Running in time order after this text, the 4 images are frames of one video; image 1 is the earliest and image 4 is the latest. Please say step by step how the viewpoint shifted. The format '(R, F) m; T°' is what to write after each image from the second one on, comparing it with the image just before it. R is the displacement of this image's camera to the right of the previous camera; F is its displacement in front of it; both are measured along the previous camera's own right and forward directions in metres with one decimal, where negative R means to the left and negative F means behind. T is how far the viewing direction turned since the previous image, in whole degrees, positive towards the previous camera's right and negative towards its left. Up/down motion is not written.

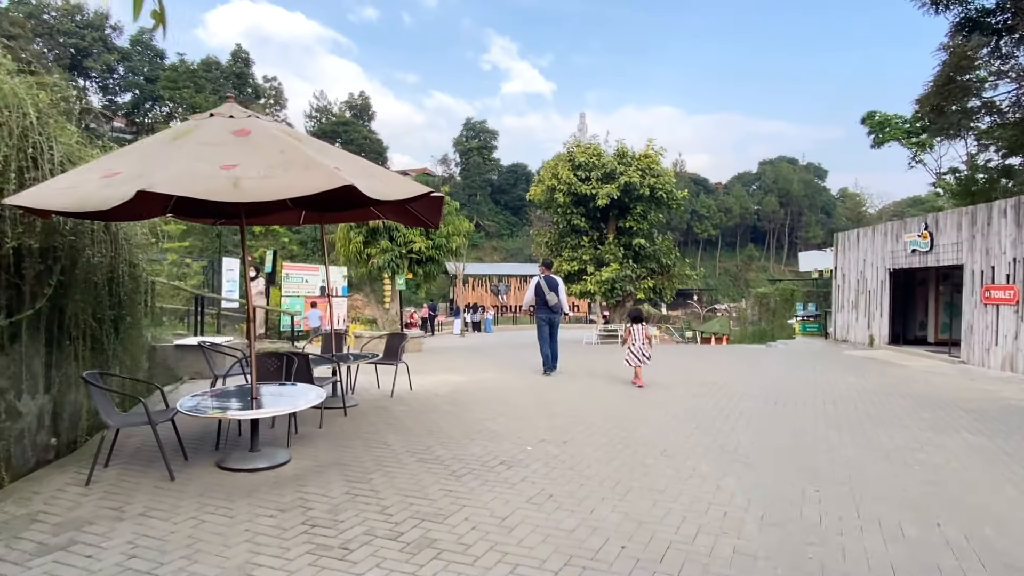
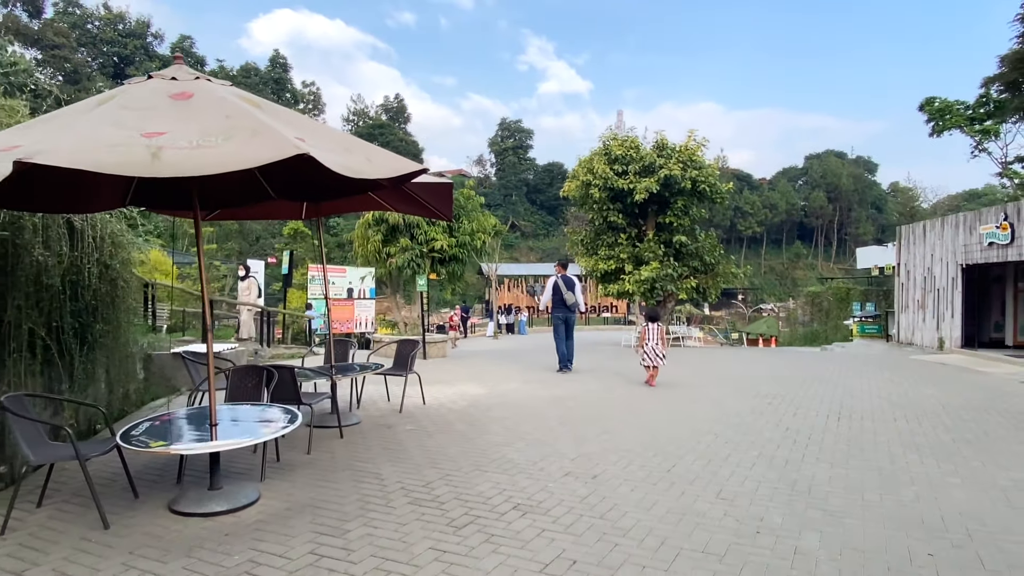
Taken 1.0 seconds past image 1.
(+0.2, +1.1) m; -3°
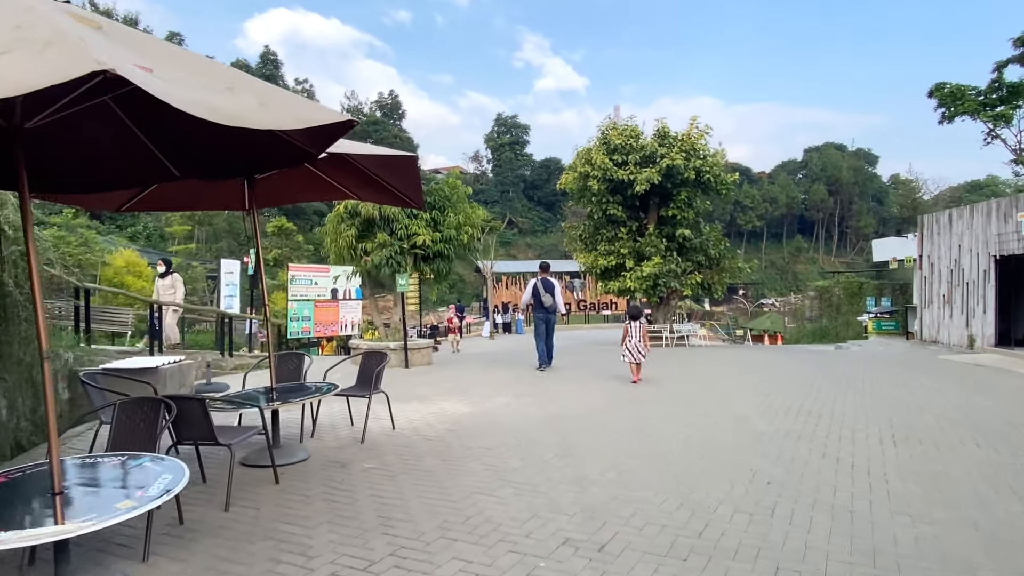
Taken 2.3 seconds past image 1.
(+0.1, +1.4) m; 0°
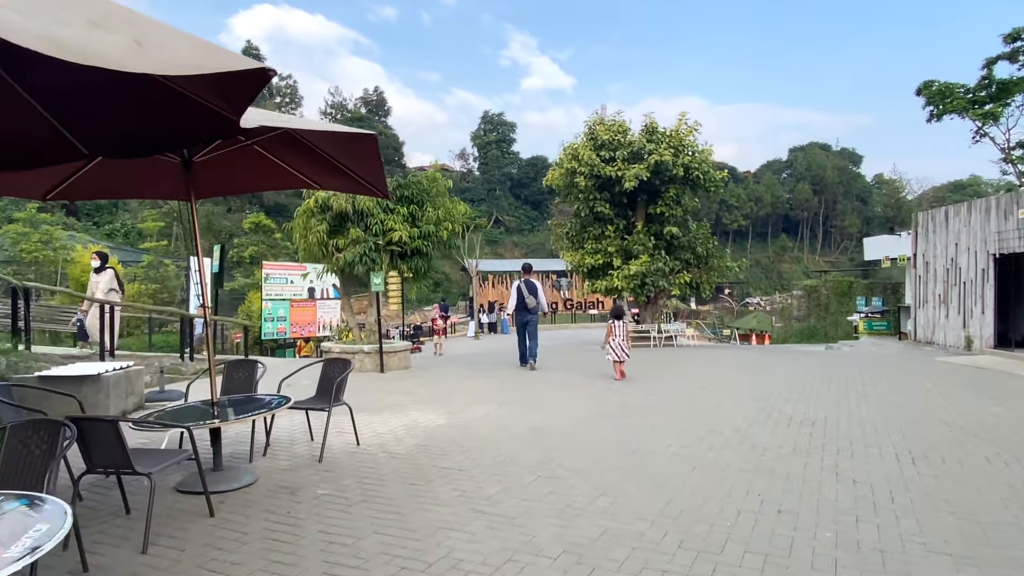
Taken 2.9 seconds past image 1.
(+0.1, +0.7) m; +1°
